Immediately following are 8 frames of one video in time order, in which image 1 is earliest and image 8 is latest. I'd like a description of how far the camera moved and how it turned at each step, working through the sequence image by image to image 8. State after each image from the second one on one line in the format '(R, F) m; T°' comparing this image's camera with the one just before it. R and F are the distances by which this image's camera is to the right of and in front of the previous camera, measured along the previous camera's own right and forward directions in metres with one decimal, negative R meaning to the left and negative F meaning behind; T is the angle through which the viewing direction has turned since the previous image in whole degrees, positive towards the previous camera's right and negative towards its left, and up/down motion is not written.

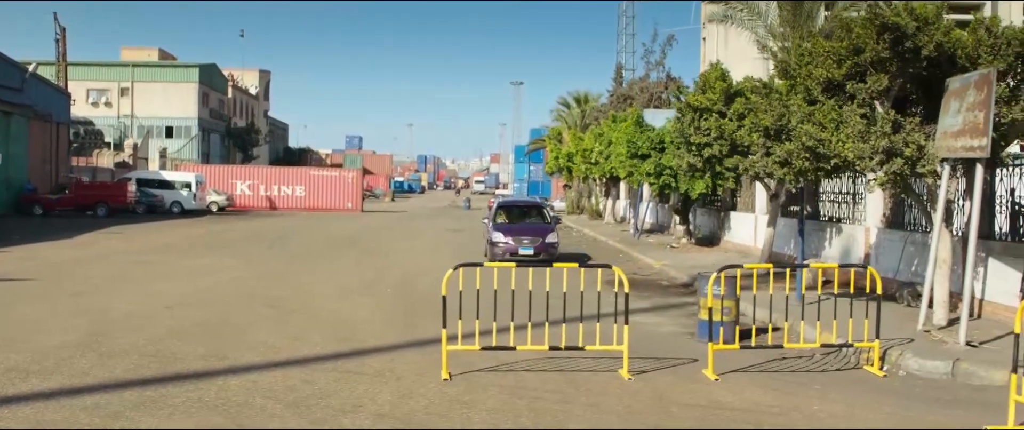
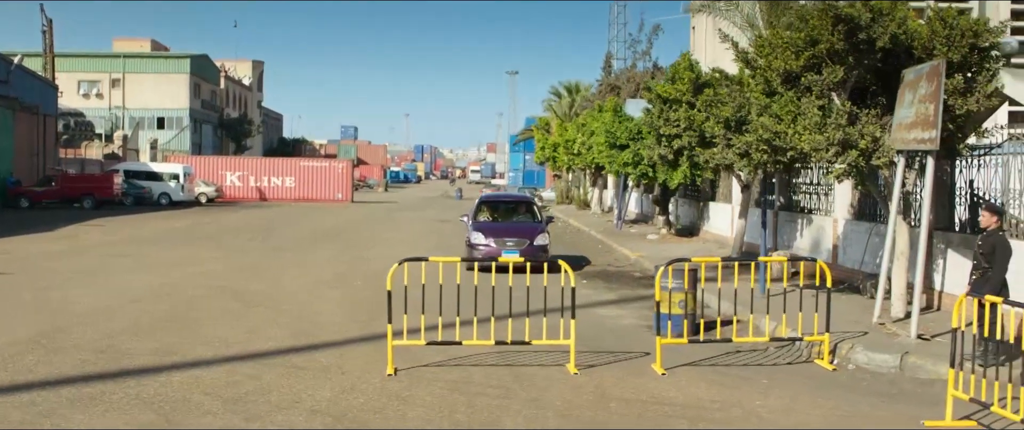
(+0.5, 0.0) m; 0°
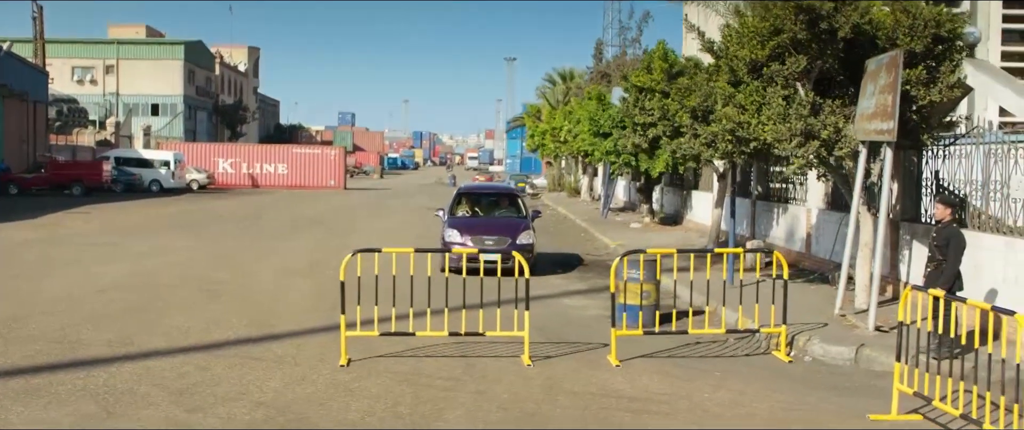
(+0.4, 0.0) m; 0°
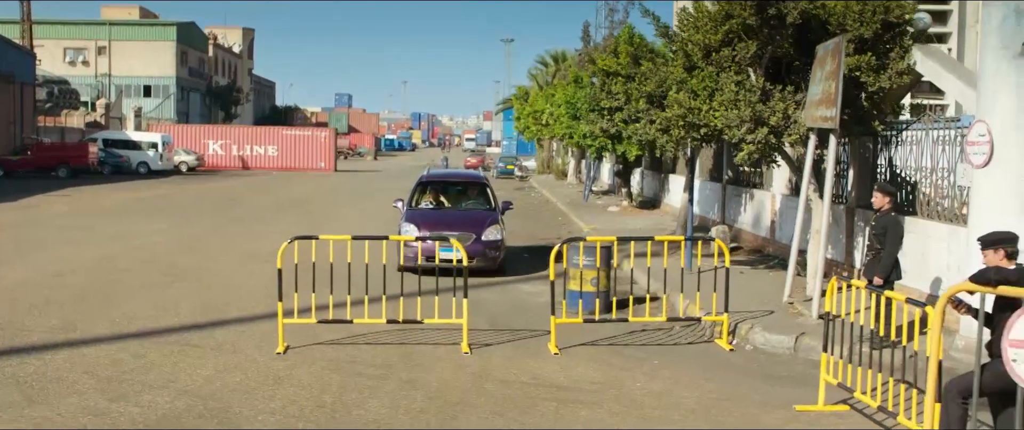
(+0.6, +0.1) m; 0°
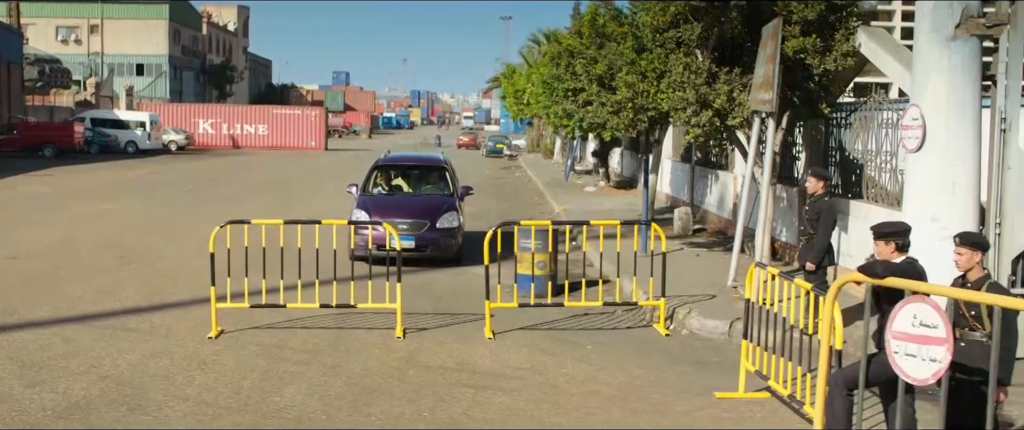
(+0.6, +0.1) m; -1°
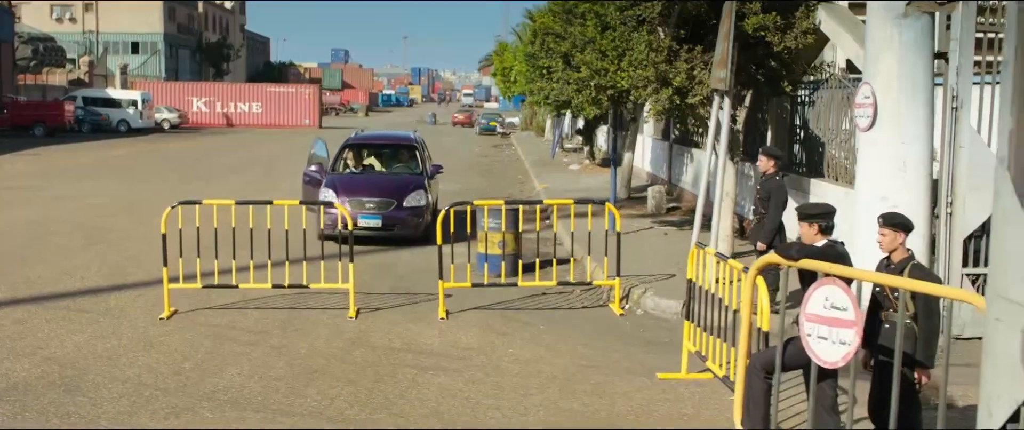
(+0.5, +0.1) m; 0°
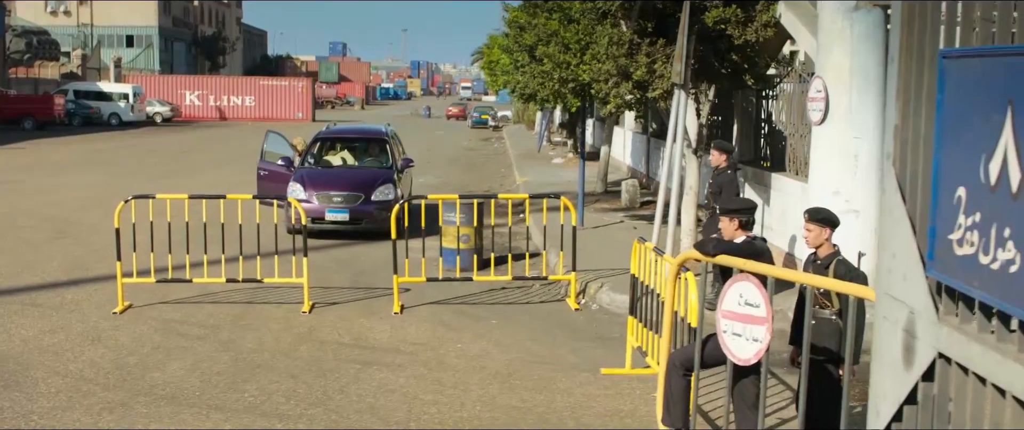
(+0.4, 0.0) m; 0°
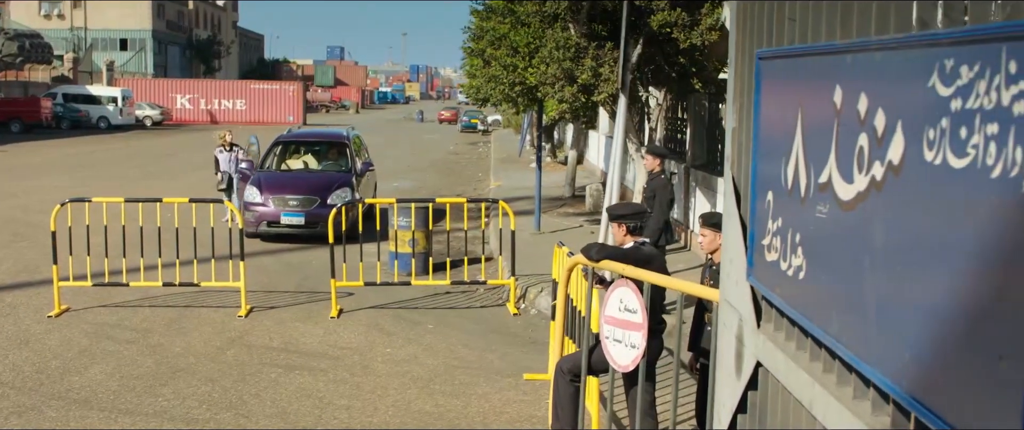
(+0.6, +0.1) m; 0°
